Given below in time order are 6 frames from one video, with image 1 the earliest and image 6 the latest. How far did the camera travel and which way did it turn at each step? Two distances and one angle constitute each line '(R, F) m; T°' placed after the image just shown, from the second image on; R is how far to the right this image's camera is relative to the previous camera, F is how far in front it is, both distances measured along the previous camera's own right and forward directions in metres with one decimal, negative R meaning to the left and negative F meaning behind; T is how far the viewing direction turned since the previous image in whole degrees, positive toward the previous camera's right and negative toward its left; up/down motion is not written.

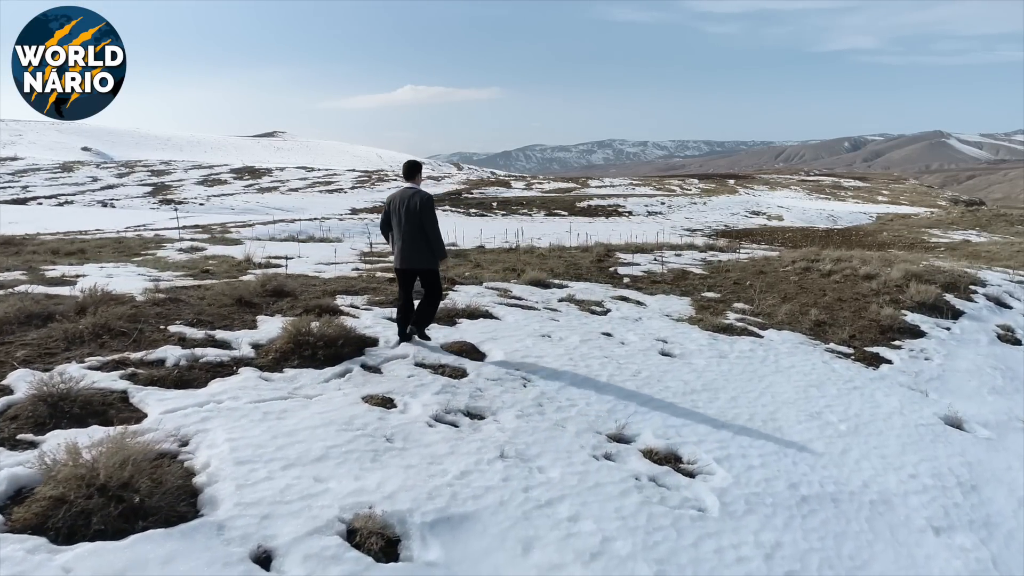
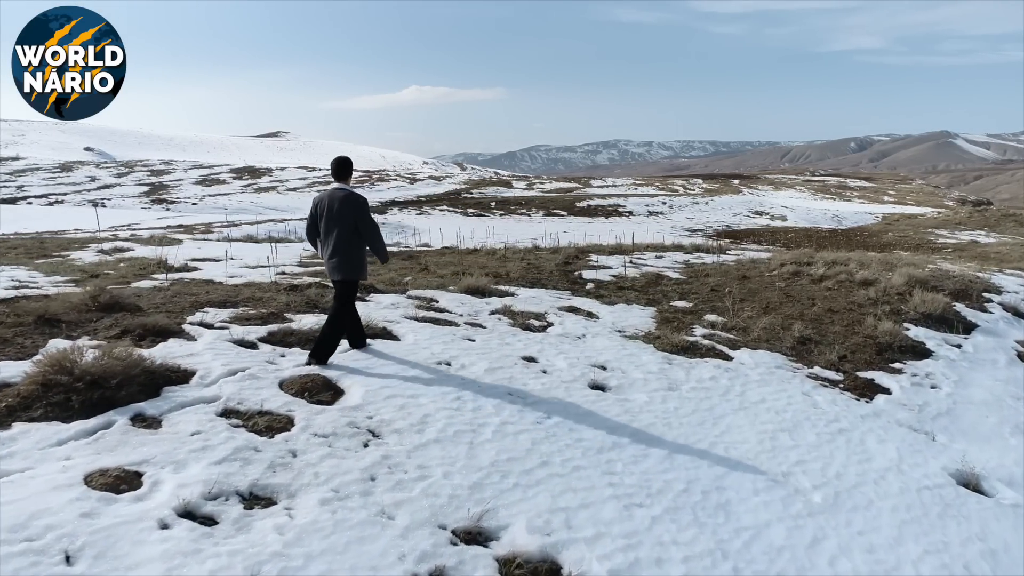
(+0.9, +1.7) m; 0°
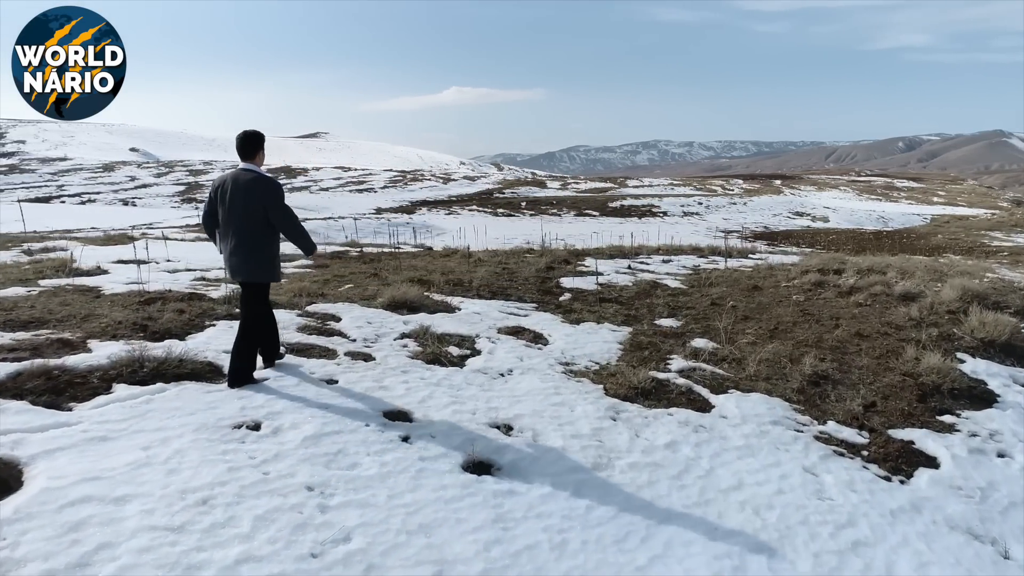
(+1.1, +2.0) m; -3°
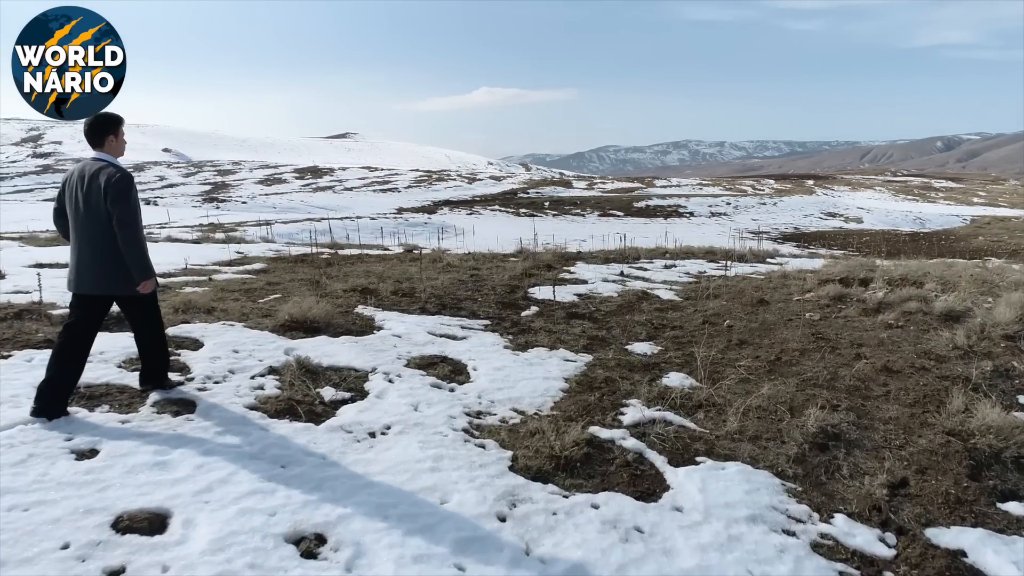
(+0.8, +1.6) m; -2°
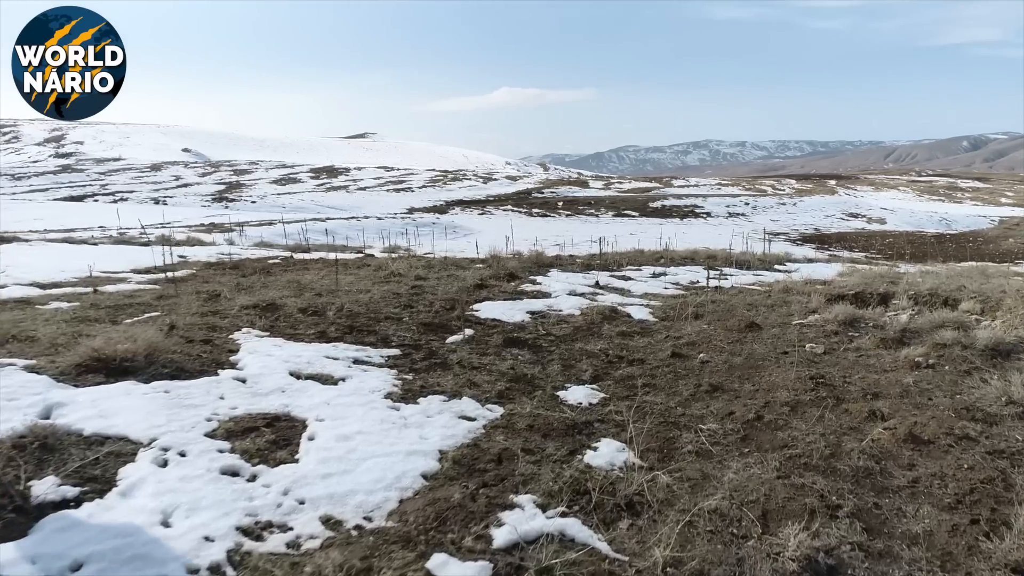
(+0.8, +1.7) m; -1°
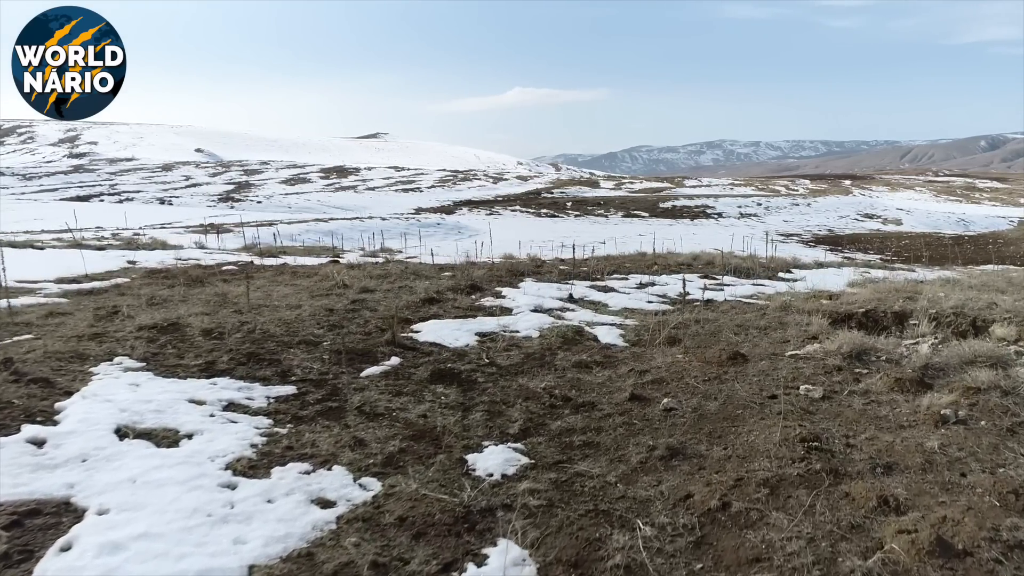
(+0.6, +1.2) m; -1°
